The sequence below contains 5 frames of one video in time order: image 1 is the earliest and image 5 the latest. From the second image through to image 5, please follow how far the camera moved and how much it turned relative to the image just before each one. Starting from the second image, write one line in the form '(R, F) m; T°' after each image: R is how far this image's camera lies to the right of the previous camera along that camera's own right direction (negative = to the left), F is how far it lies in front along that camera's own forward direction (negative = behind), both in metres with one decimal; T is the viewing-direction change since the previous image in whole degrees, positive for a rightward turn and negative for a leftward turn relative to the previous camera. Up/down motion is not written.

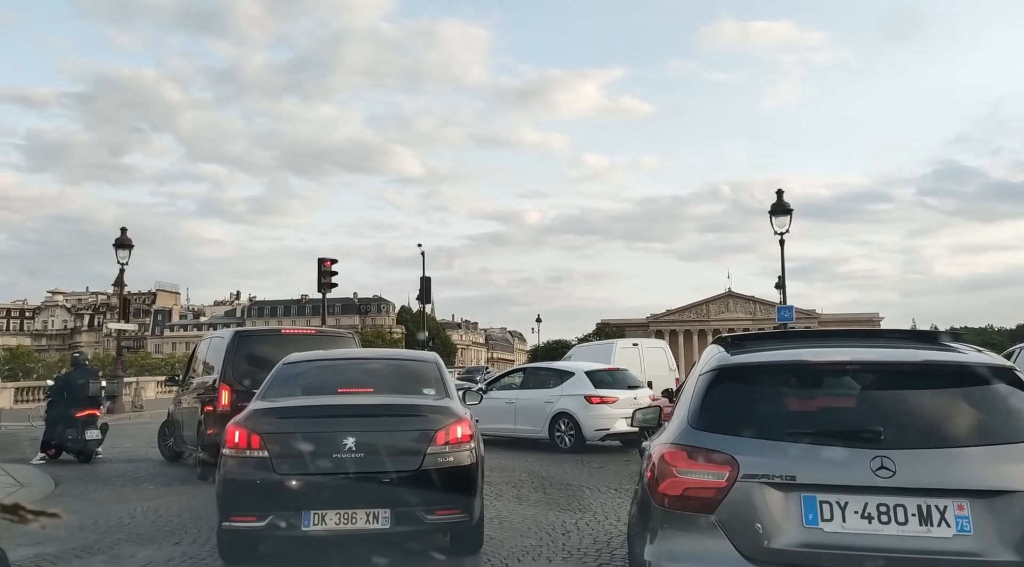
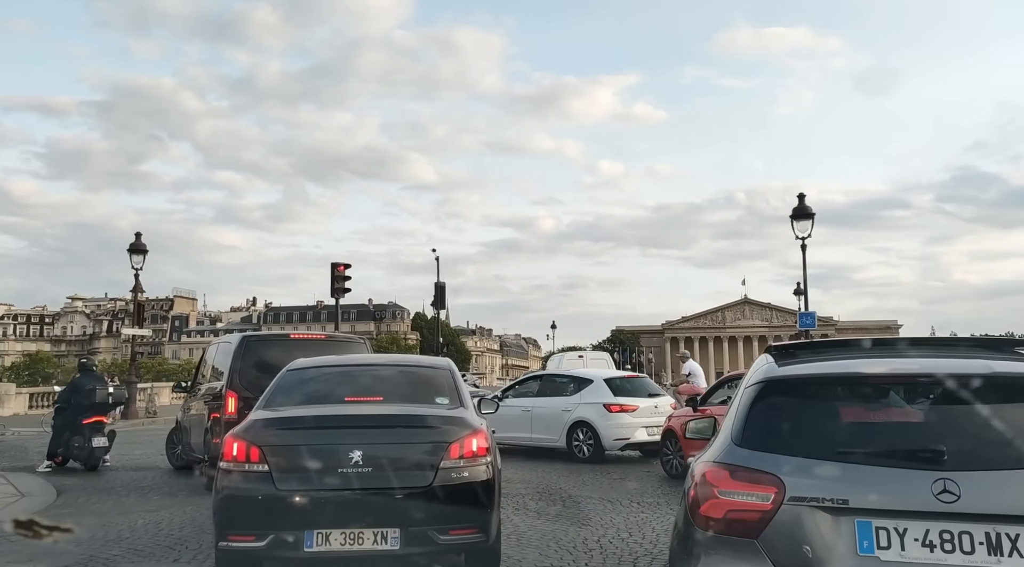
(0.0, +0.4) m; -1°
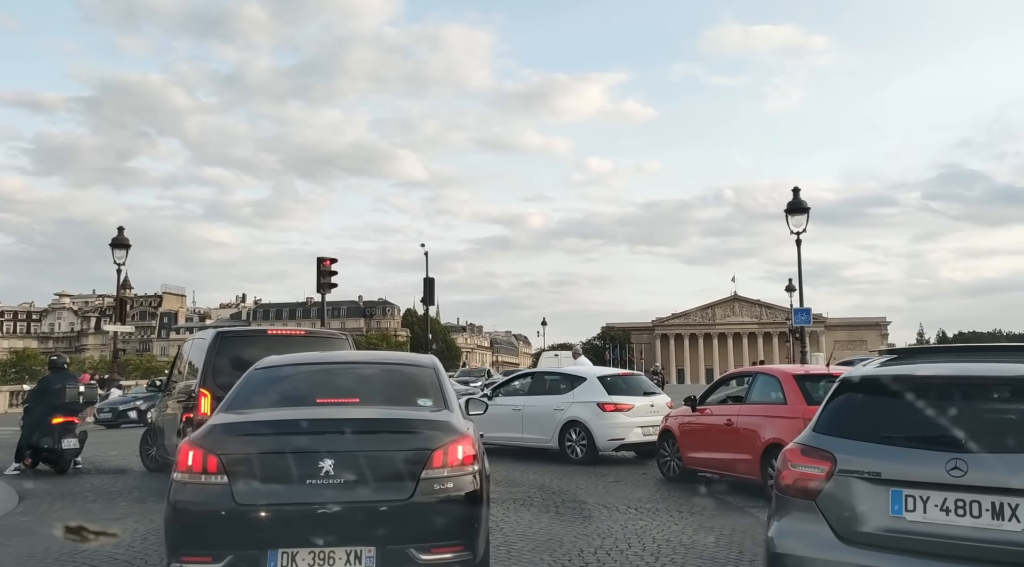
(0.0, +0.5) m; +1°
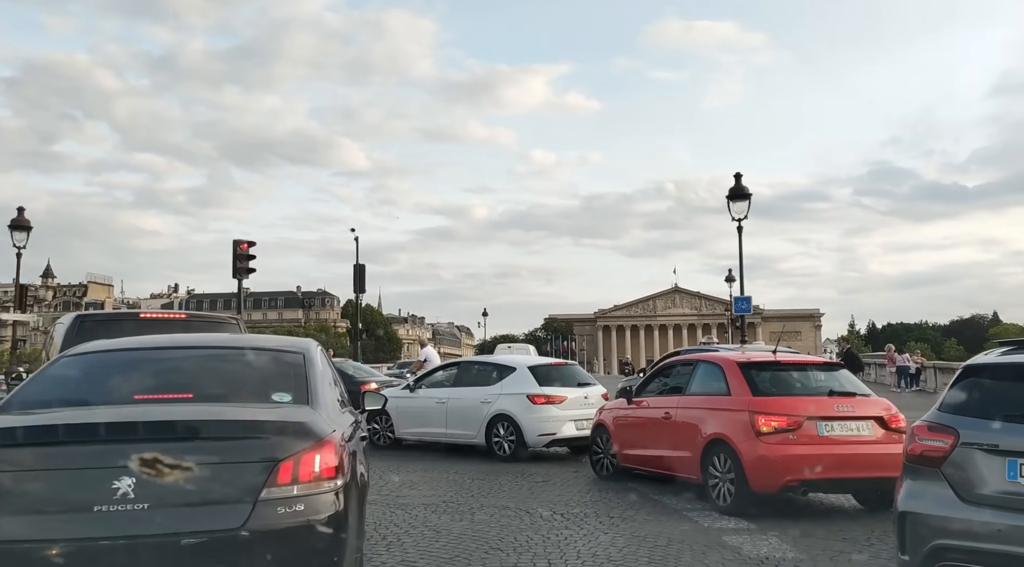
(+0.3, +1.1) m; +4°
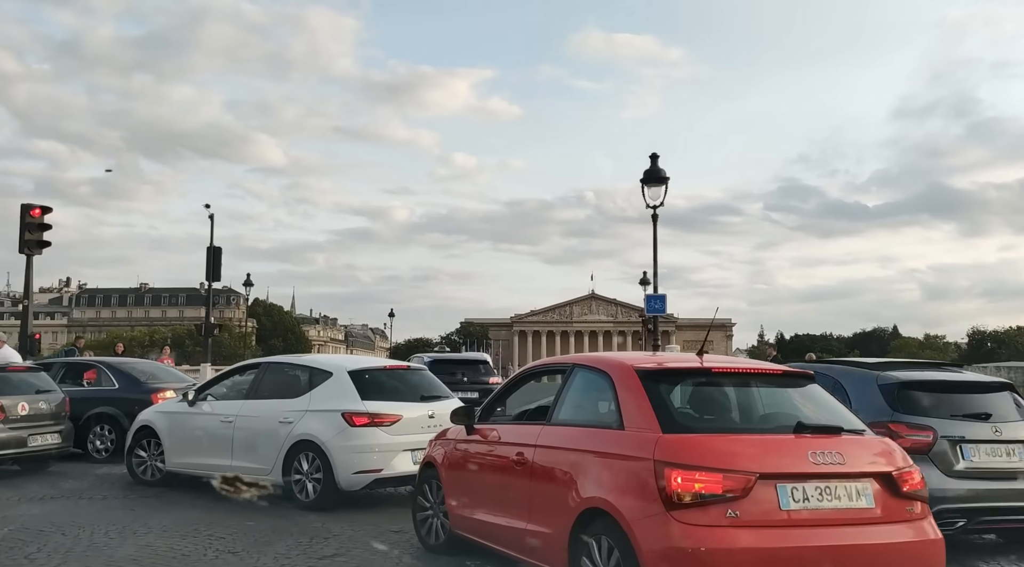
(+1.1, +3.6) m; +6°
